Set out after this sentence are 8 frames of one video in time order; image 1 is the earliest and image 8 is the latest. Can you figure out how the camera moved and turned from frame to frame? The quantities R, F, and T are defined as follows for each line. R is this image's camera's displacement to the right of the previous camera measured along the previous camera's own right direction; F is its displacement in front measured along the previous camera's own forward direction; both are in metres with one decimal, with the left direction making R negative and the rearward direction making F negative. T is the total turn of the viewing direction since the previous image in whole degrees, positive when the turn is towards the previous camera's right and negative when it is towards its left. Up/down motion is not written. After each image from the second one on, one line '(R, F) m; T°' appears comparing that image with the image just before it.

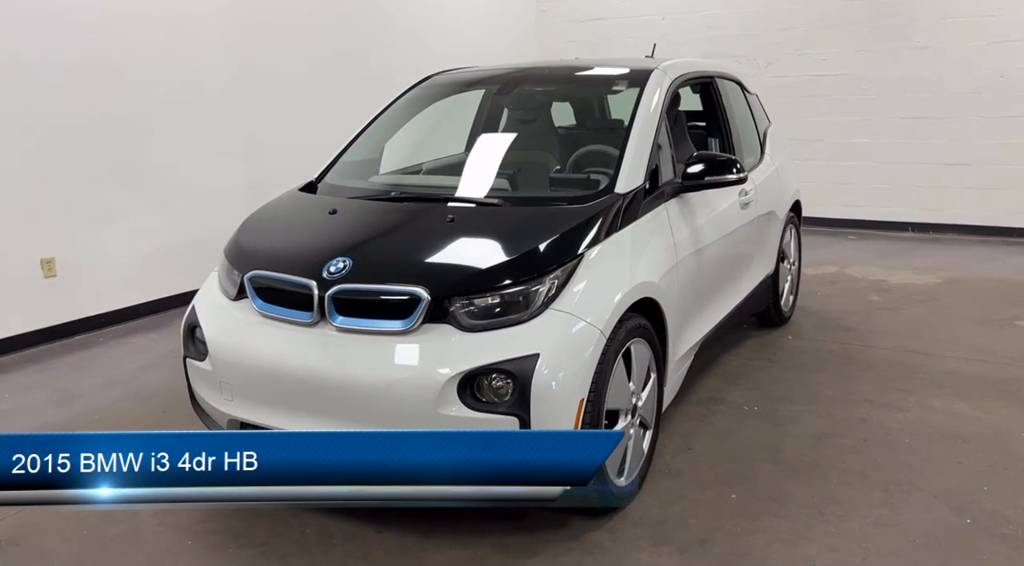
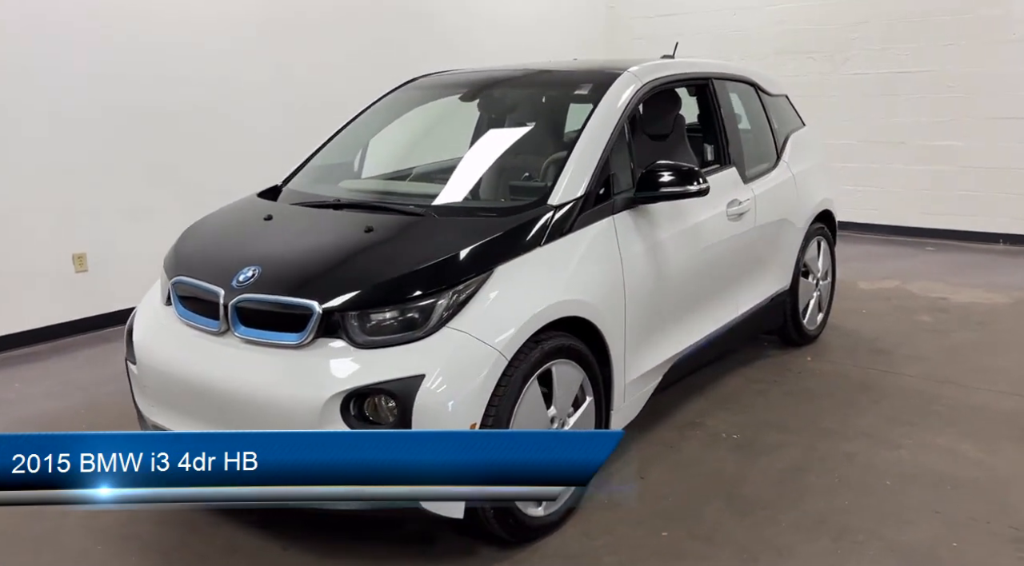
(+0.5, +0.1) m; -8°
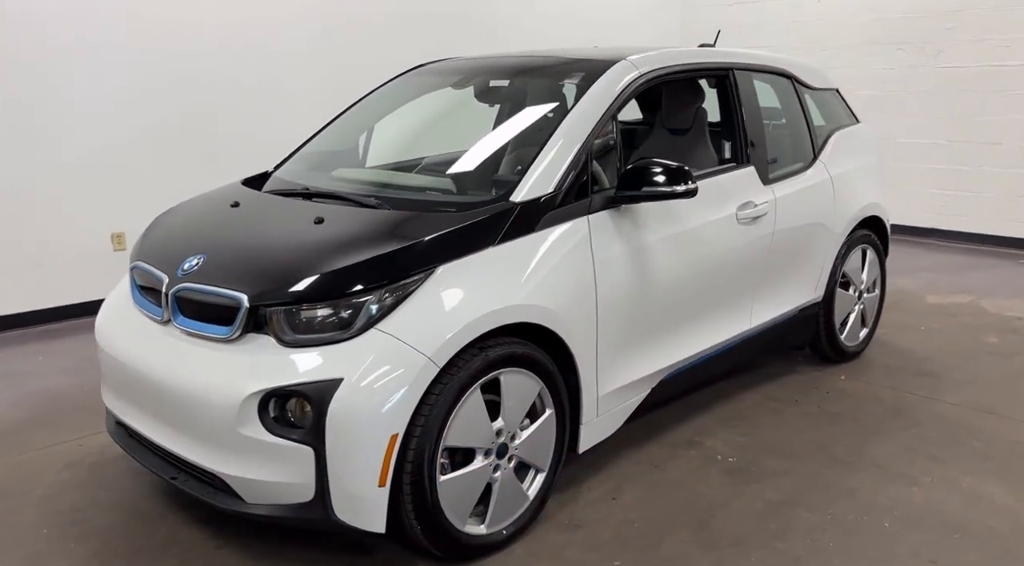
(+0.4, +0.2) m; -7°
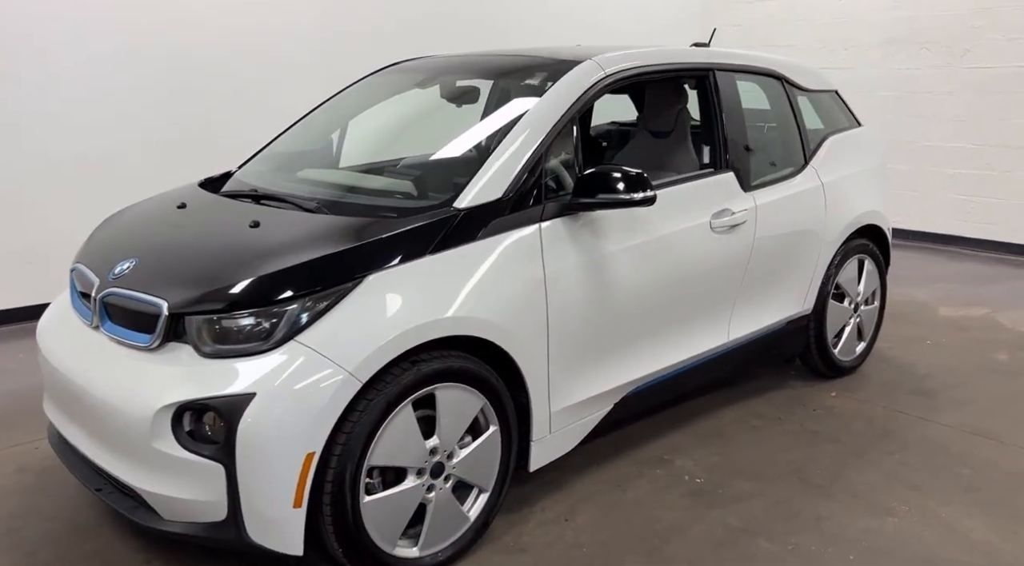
(+0.2, +0.1) m; -2°
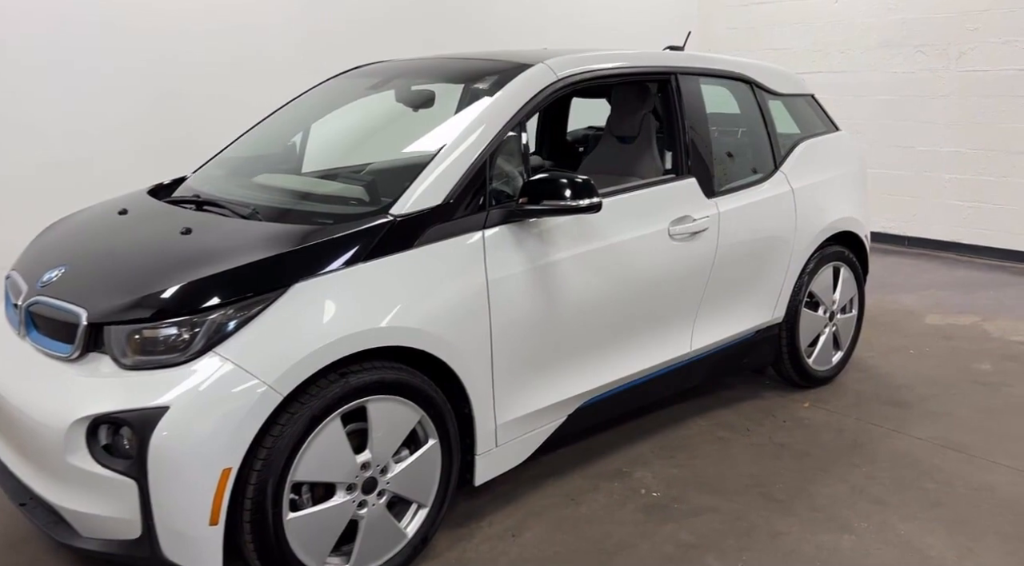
(+0.2, +0.1) m; -1°
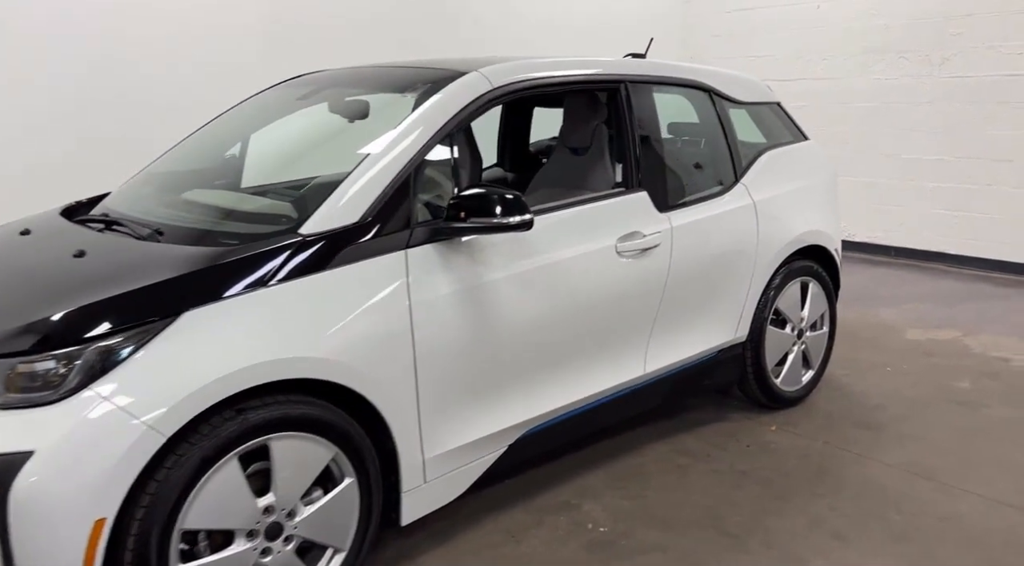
(+0.2, +0.2) m; 0°
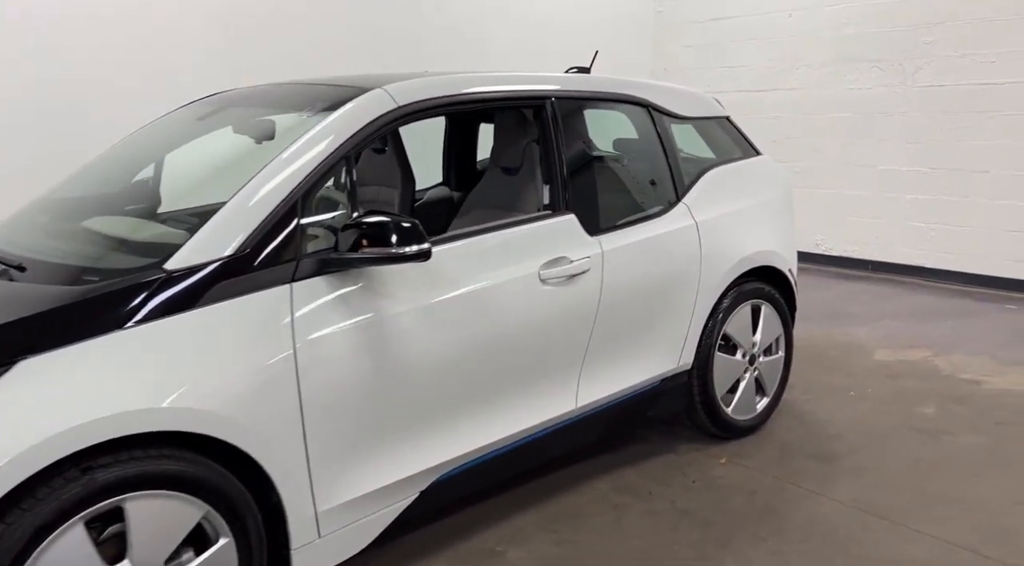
(+0.2, +0.2) m; 0°
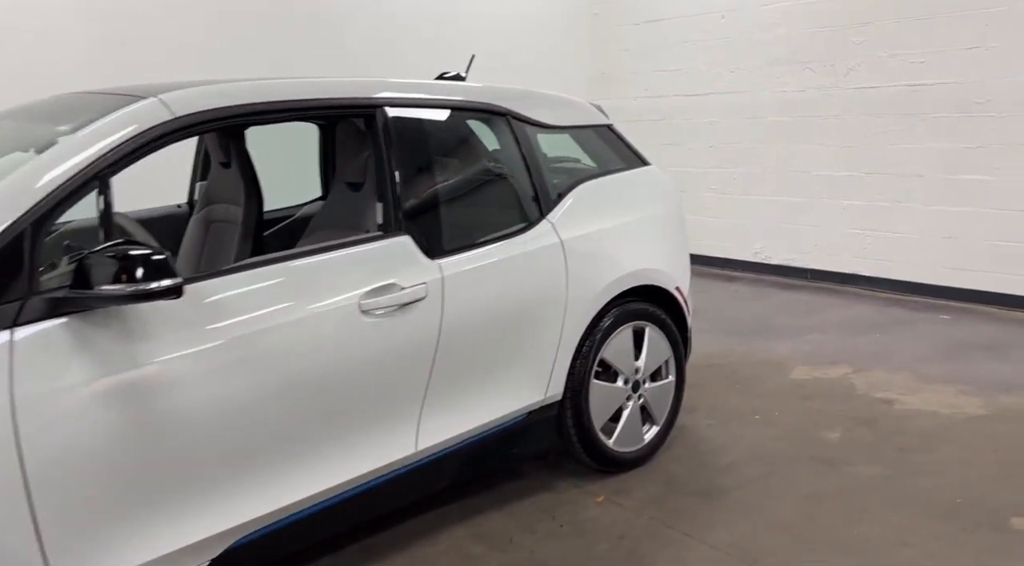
(+0.4, +0.3) m; +2°
